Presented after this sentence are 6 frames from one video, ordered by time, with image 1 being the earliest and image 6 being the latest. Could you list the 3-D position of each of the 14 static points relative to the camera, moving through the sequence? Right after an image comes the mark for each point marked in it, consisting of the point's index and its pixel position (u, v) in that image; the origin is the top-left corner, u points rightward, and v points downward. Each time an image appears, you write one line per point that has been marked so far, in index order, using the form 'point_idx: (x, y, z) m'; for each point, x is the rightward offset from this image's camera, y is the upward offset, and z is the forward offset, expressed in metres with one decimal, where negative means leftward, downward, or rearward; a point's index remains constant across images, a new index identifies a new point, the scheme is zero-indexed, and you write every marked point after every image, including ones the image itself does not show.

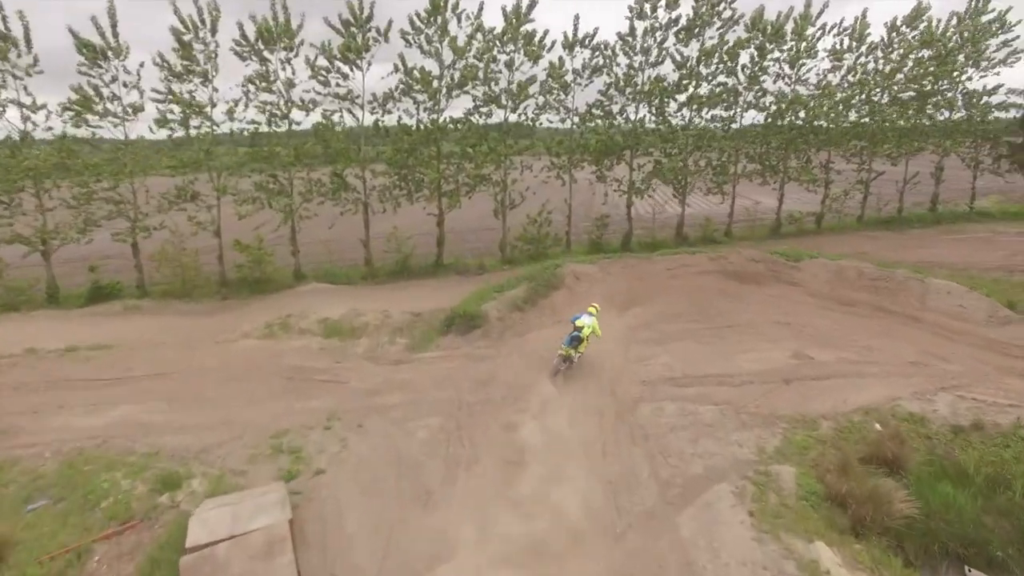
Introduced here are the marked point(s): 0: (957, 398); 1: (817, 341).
0: (+8.7, -2.1, +12.9) m
1: (+7.4, -1.3, +15.9) m
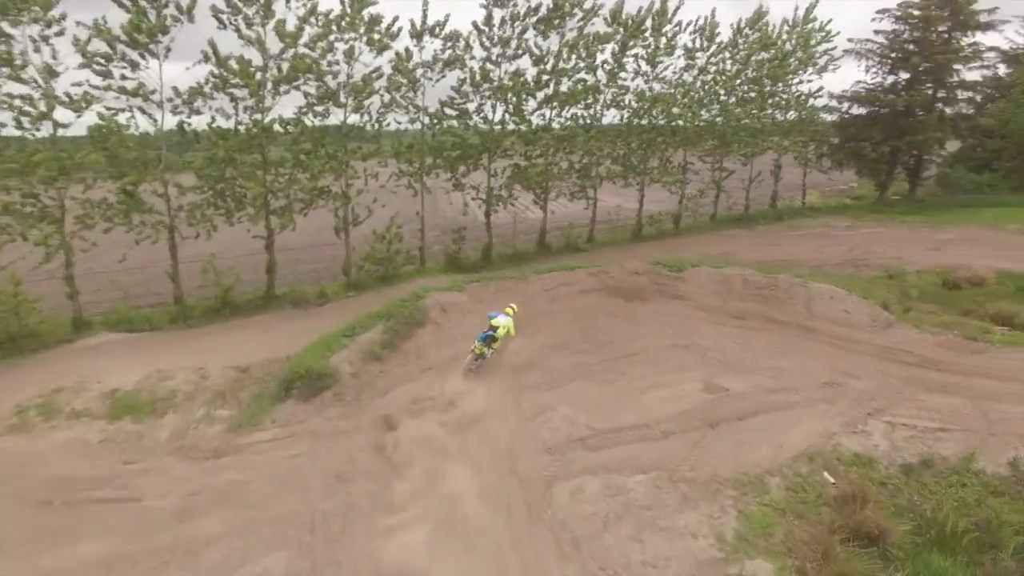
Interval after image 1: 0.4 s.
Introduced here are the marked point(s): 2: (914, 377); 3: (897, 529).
0: (+6.6, -2.4, +11.6) m
1: (+4.6, -1.7, +14.1) m
2: (+8.2, -1.8, +13.7) m
3: (+5.5, -3.1, +9.3) m
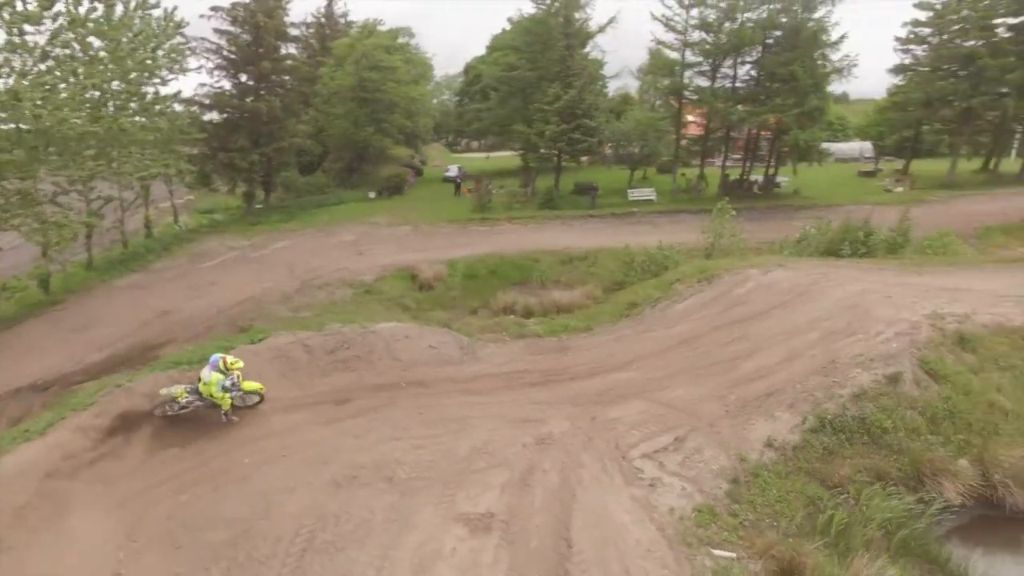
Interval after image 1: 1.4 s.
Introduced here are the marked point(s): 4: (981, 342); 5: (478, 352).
0: (+2.2, -2.7, +10.4) m
1: (-1.1, -2.9, +9.8) m
2: (+1.0, -2.0, +12.7) m
3: (+3.7, -3.3, +8.3) m
4: (+8.3, -0.9, +11.7) m
5: (-0.8, -1.5, +14.8) m
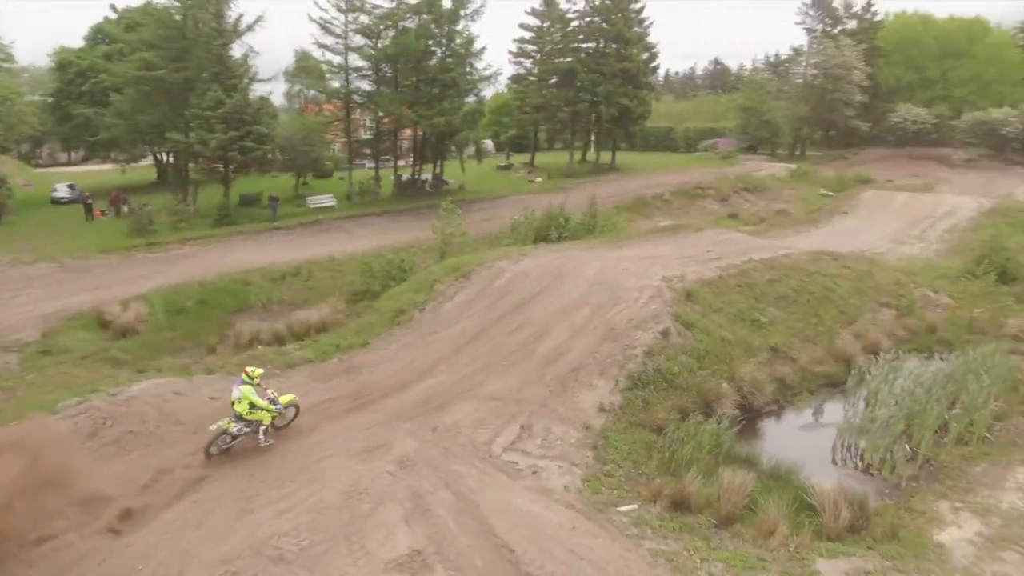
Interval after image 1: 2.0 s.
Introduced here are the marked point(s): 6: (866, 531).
0: (+0.1, -2.7, +10.9) m
1: (-2.4, -3.3, +8.7) m
2: (-2.3, -2.3, +12.2) m
3: (+2.5, -3.0, +10.0) m
4: (+4.2, -0.1, +15.2) m
5: (-4.9, -2.1, +13.0) m
6: (+4.8, -3.3, +8.9) m
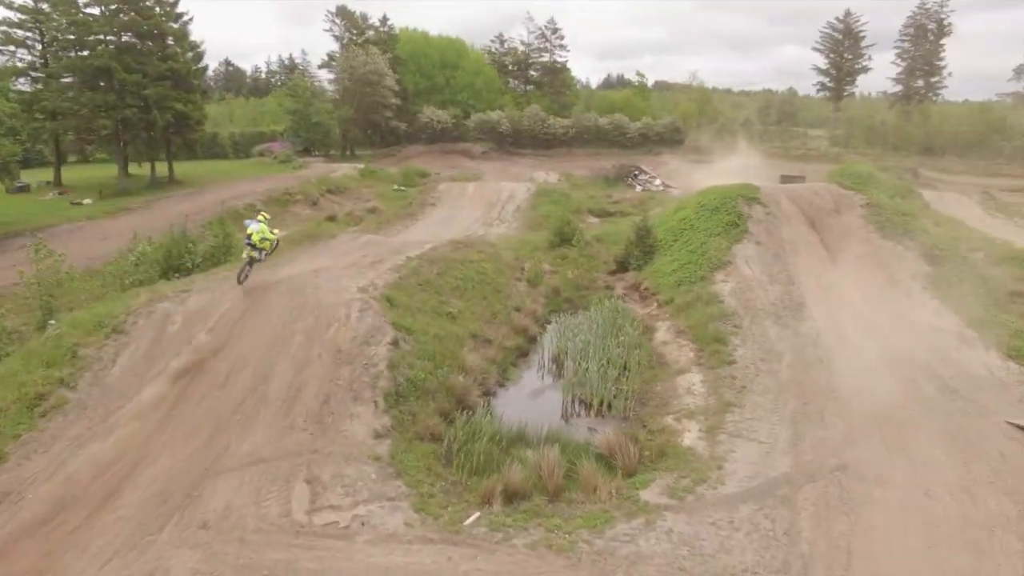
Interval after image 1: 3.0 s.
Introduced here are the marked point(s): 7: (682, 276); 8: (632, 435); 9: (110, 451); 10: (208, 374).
0: (-2.7, -3.2, +9.5) m
1: (-3.1, -4.1, +6.3) m
2: (-5.4, -3.3, +9.0) m
3: (-0.2, -3.0, +10.3) m
4: (-2.7, -0.2, +15.3) m
5: (-7.9, -3.6, +8.0) m
6: (+2.2, -2.8, +10.9) m
7: (+5.1, +0.4, +19.8) m
8: (+2.1, -2.6, +11.6) m
9: (-6.4, -2.7, +10.3) m
10: (-5.7, -1.6, +12.2) m
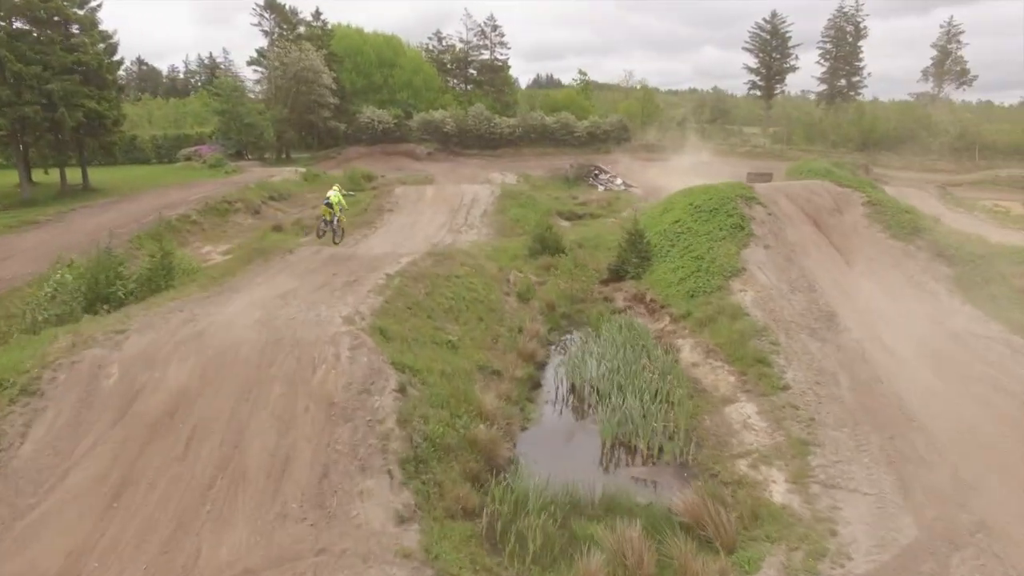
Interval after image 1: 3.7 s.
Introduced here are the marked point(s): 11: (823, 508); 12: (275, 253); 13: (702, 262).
0: (-1.7, -3.7, +6.8) m
1: (-1.7, -4.6, +3.6) m
2: (-4.3, -3.9, +6.1) m
3: (+0.7, -3.4, +7.9) m
4: (-2.4, -0.8, +12.7) m
5: (-6.7, -4.3, +4.8) m
6: (+3.0, -3.2, +8.8) m
7: (+4.9, +0.1, +17.9) m
8: (+2.9, -3.0, +9.5) m
9: (-5.5, -3.3, +7.3) m
10: (-5.0, -2.2, +9.3) m
11: (+4.3, -3.1, +9.2) m
12: (-7.2, +1.0, +20.1) m
13: (+5.4, +0.7, +18.8) m
